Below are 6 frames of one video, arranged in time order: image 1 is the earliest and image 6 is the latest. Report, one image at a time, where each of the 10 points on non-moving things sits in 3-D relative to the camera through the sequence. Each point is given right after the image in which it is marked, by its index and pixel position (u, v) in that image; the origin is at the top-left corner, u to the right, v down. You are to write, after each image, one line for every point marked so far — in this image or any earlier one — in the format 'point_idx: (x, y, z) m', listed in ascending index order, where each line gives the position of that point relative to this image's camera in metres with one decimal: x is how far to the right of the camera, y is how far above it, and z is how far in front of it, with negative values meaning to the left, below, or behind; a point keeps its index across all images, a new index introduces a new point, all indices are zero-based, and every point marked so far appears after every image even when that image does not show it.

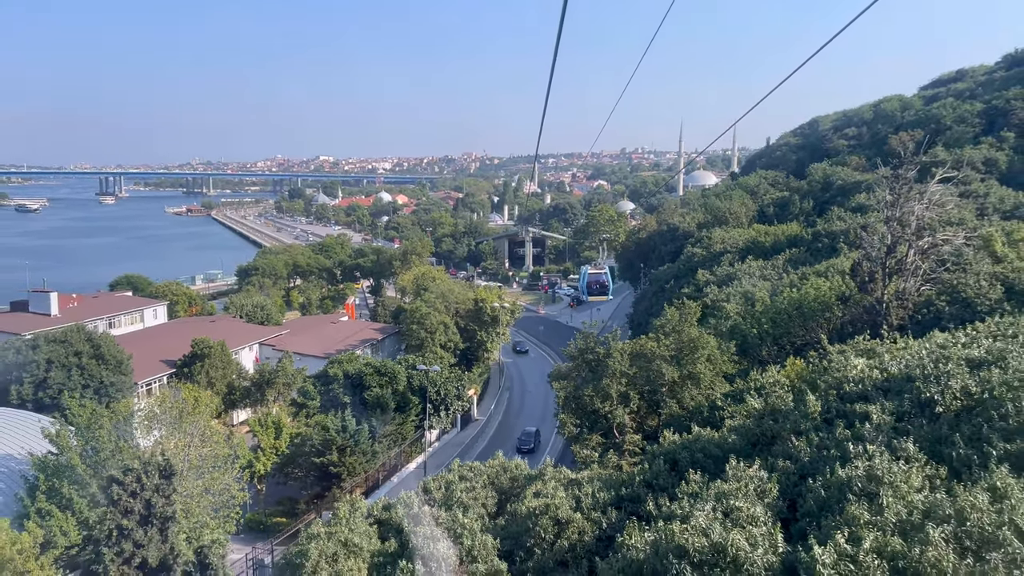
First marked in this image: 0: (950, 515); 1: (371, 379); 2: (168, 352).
0: (+1.1, -0.6, +2.0) m
1: (-1.8, -1.2, +10.1) m
2: (-5.3, -1.0, +12.1) m
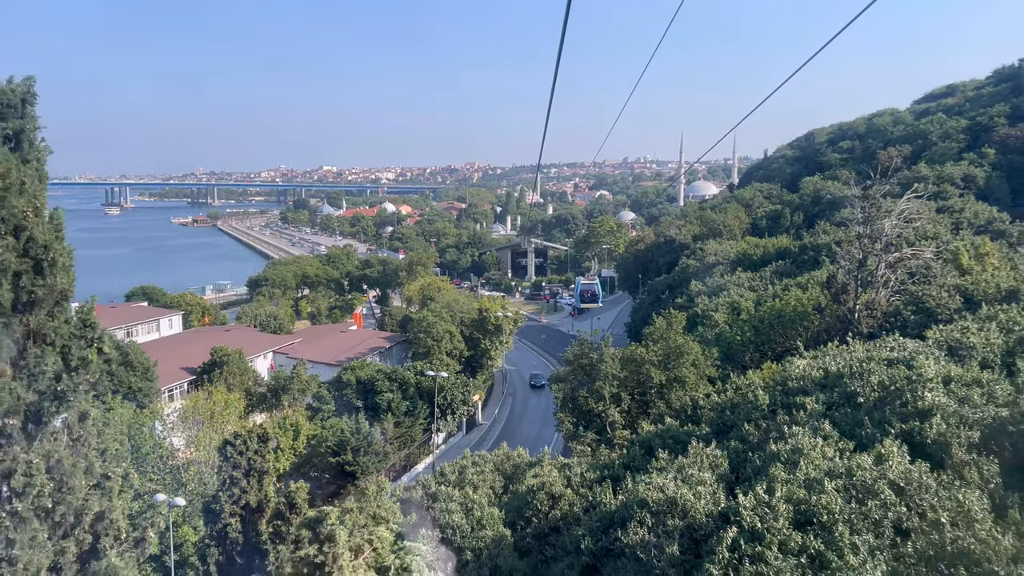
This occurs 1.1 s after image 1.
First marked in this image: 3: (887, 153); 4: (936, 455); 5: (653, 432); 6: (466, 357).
0: (+1.1, -0.6, +2.7) m
1: (-1.8, -1.3, +10.7) m
2: (-5.2, -1.2, +12.8) m
3: (+8.3, +3.0, +17.3) m
4: (+1.5, -0.6, +2.8) m
5: (+0.8, -0.8, +4.4) m
6: (-0.8, -1.2, +13.5) m
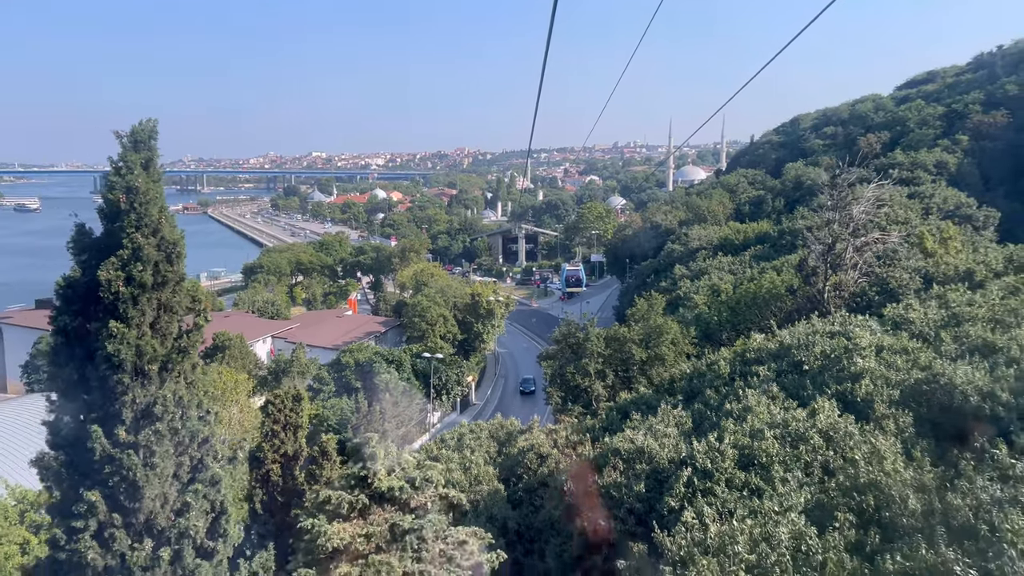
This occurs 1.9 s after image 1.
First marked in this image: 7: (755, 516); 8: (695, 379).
0: (+1.1, -0.6, +3.2) m
1: (-1.9, -1.1, +11.2) m
2: (-5.4, -1.0, +13.2) m
3: (+8.0, +3.4, +17.8) m
4: (+1.5, -0.5, +3.3) m
5: (+0.7, -0.7, +4.9) m
6: (-0.9, -0.9, +14.0) m
7: (+0.8, -0.7, +2.5) m
8: (+1.1, -0.5, +4.7) m
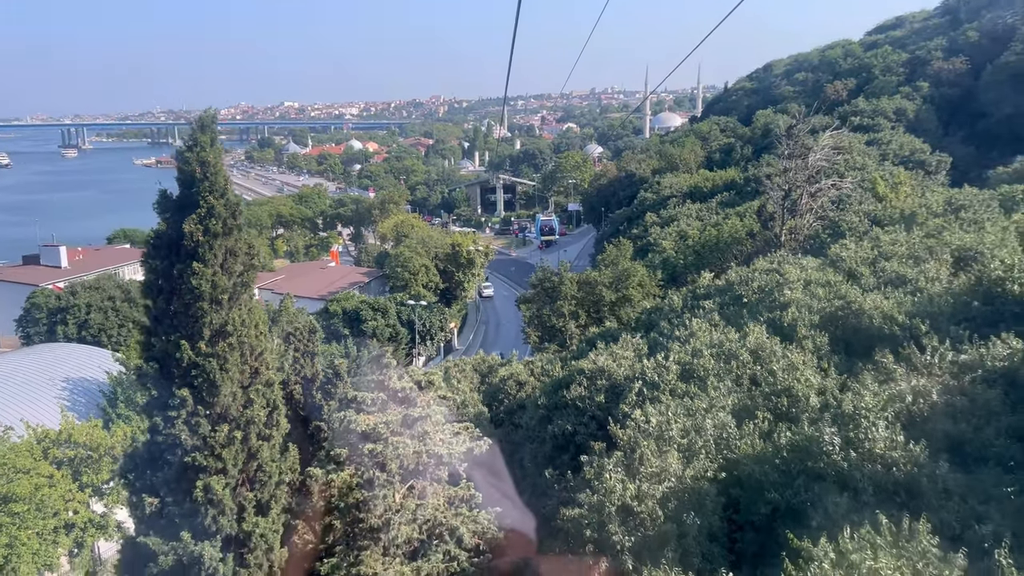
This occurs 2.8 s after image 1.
0: (+1.0, -0.3, +3.8) m
1: (-2.2, -0.4, +11.8) m
2: (-5.7, -0.2, +13.7) m
3: (+7.5, +4.7, +18.4) m
4: (+1.4, -0.2, +4.0) m
5: (+0.6, -0.3, +5.6) m
6: (-1.3, 0.0, +14.5) m
7: (+0.7, -0.5, +3.1) m
8: (+1.0, -0.2, +5.3) m
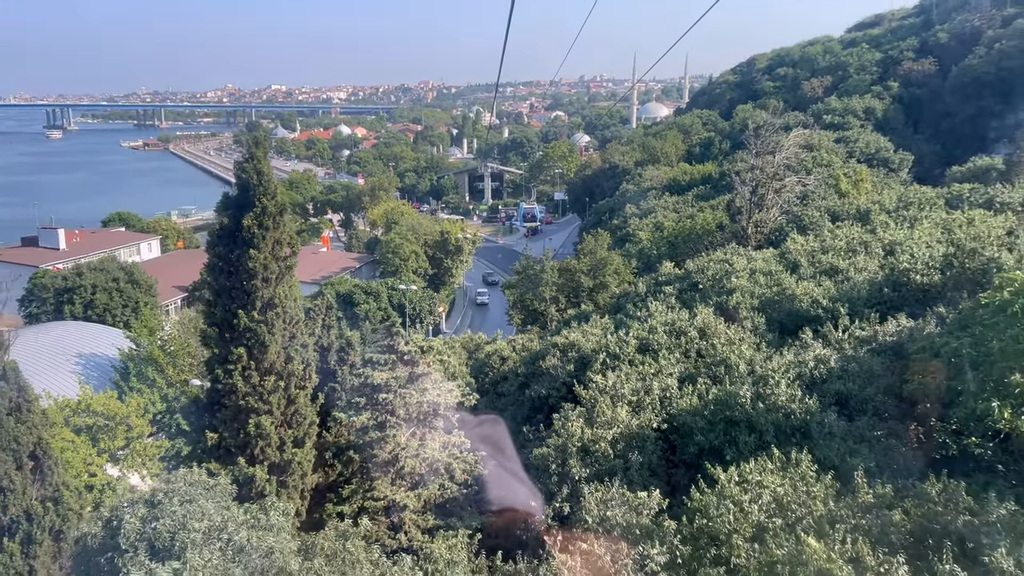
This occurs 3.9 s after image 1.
0: (+0.9, -0.2, +4.5) m
1: (-2.4, -0.2, +12.4) m
2: (-6.0, +0.2, +14.2) m
3: (+7.2, +4.9, +19.1) m
4: (+1.3, -0.1, +4.6) m
5: (+0.5, -0.2, +6.2) m
6: (-1.6, +0.3, +15.2) m
7: (+0.6, -0.4, +3.8) m
8: (+0.8, -0.1, +6.0) m
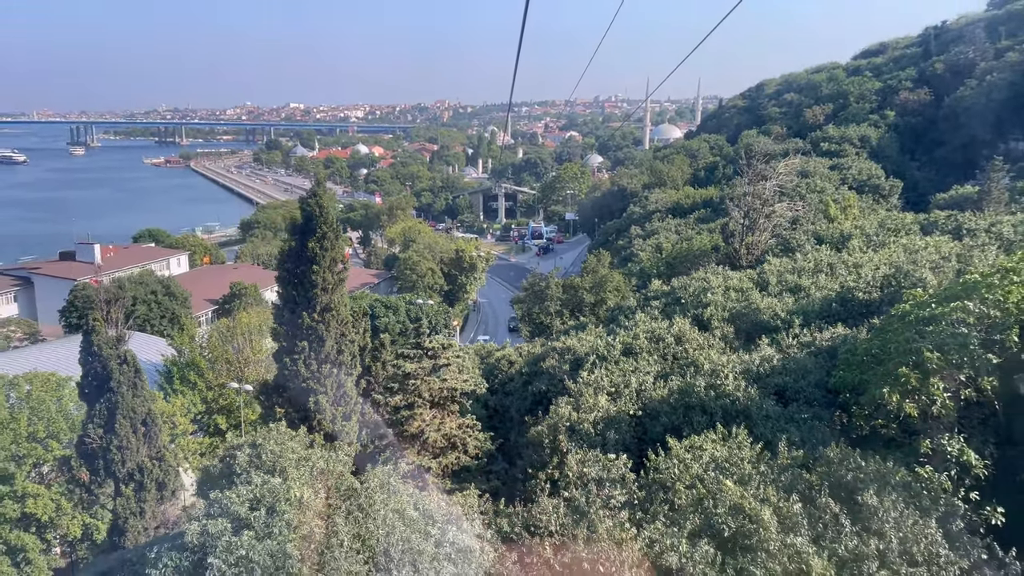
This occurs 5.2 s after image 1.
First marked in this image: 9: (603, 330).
0: (+0.9, -0.3, +5.3) m
1: (-2.2, -0.4, +13.3) m
2: (-5.8, -0.1, +15.1) m
3: (+7.6, +4.4, +19.8) m
4: (+1.3, -0.2, +5.4) m
5: (+0.6, -0.3, +7.0) m
6: (-1.4, 0.0, +16.0) m
7: (+0.7, -0.5, +4.6) m
8: (+0.9, -0.2, +6.7) m
9: (+0.7, -0.3, +5.8) m
